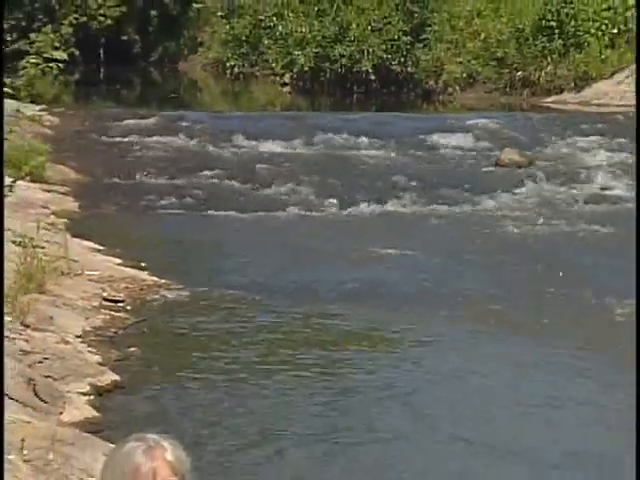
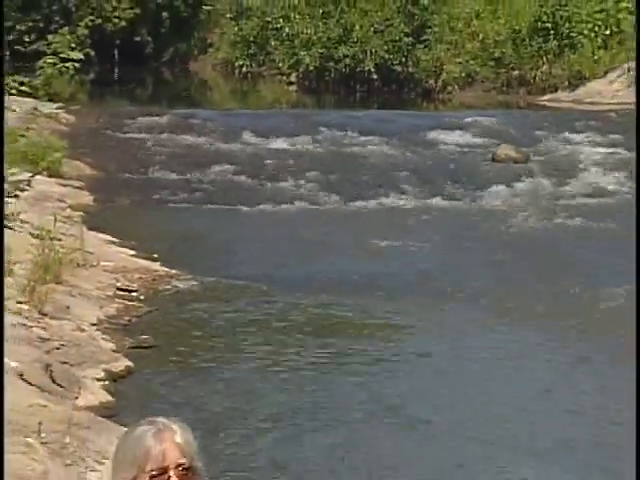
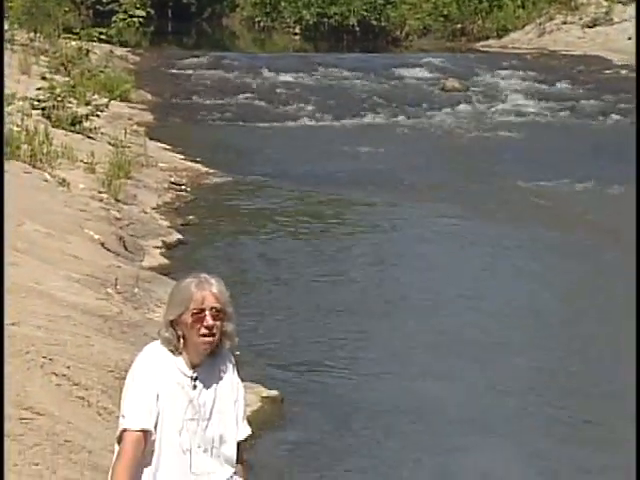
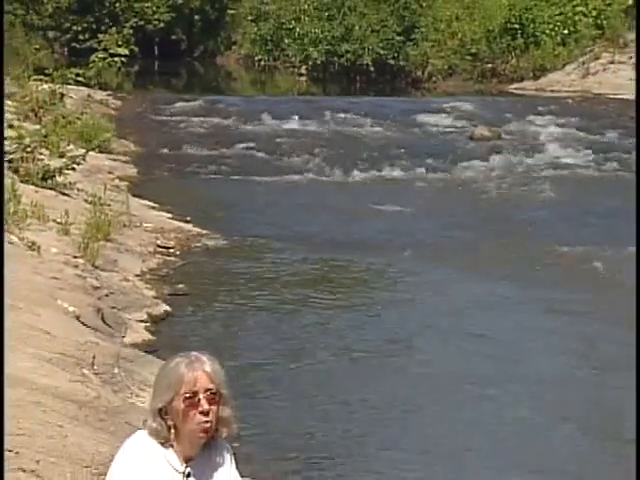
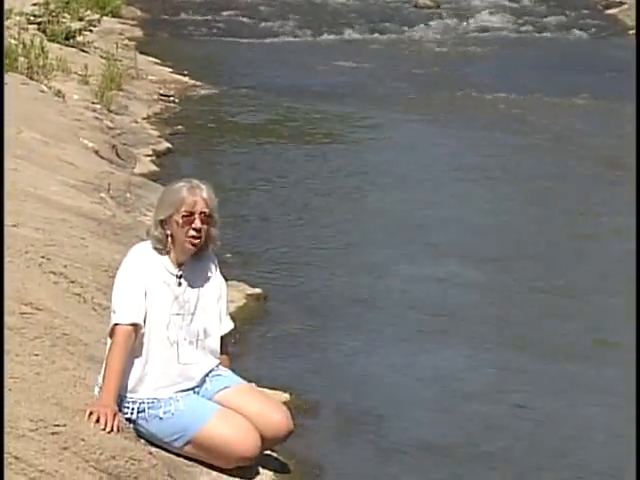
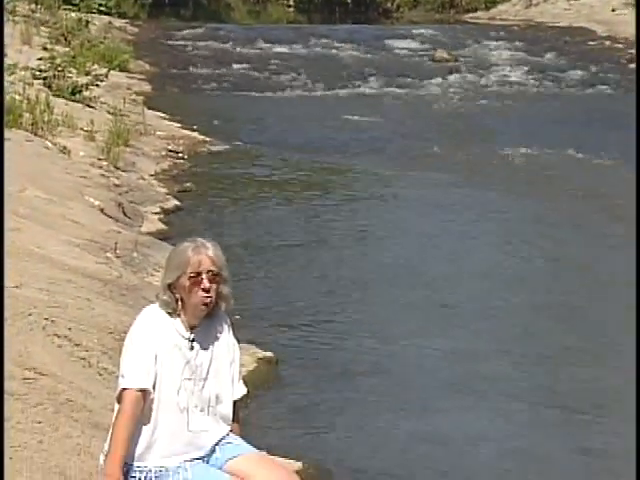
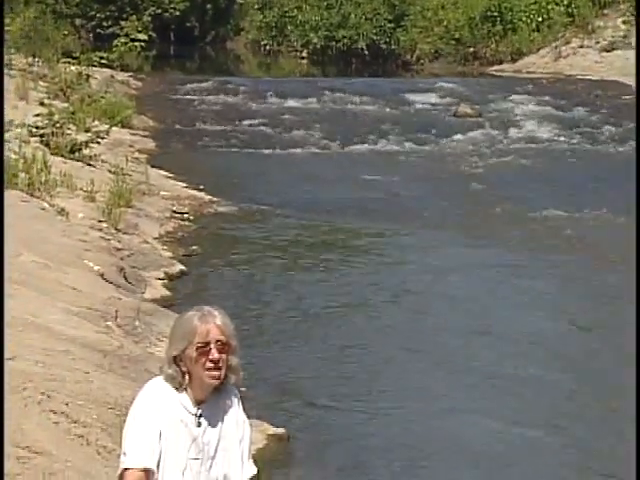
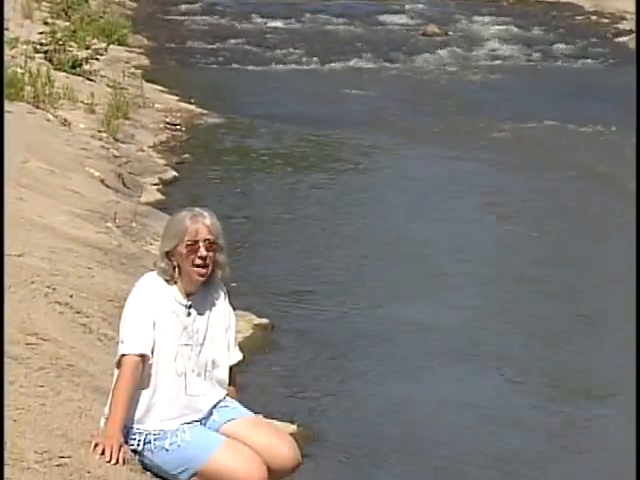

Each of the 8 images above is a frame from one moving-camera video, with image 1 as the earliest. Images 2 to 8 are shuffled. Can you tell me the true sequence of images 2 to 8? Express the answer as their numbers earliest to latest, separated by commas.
2, 4, 7, 3, 6, 8, 5
